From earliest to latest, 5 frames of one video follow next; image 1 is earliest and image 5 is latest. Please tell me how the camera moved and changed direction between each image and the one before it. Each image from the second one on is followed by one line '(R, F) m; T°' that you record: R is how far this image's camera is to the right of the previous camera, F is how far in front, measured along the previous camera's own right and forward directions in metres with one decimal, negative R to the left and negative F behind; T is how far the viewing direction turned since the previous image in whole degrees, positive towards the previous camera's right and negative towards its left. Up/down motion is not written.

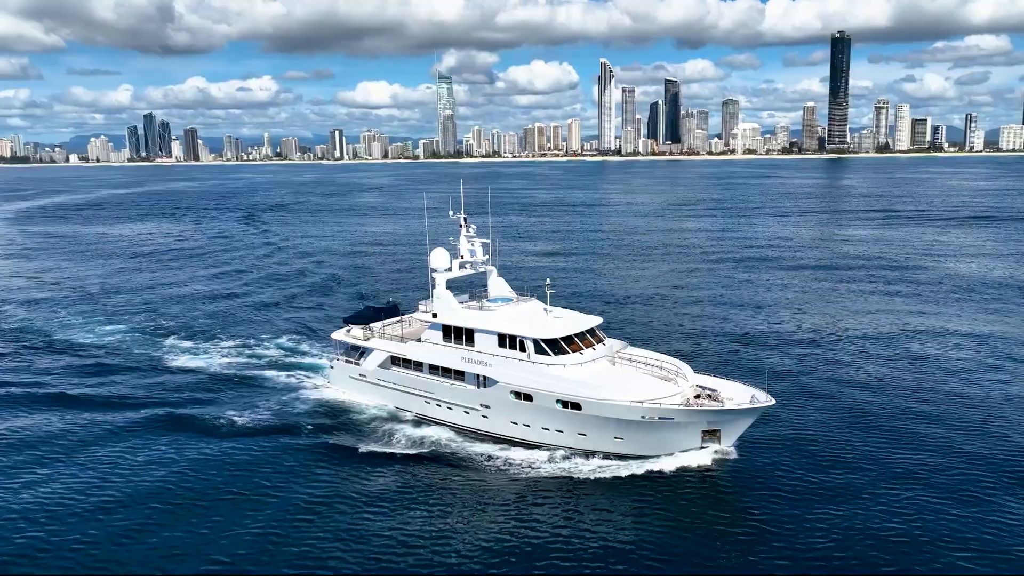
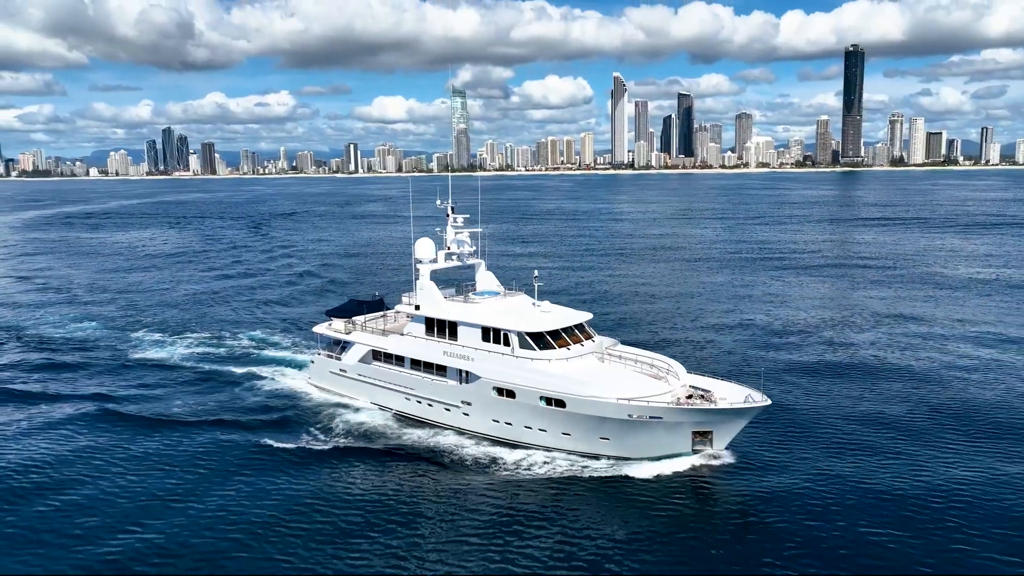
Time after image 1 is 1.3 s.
(+2.0, +0.2) m; -1°
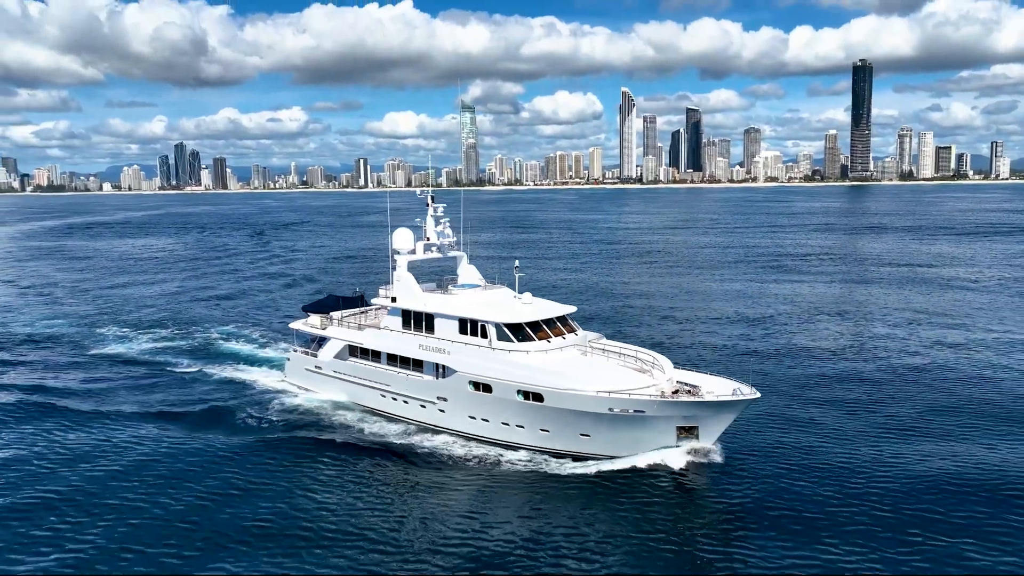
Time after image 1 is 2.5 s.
(+1.9, +0.3) m; -1°
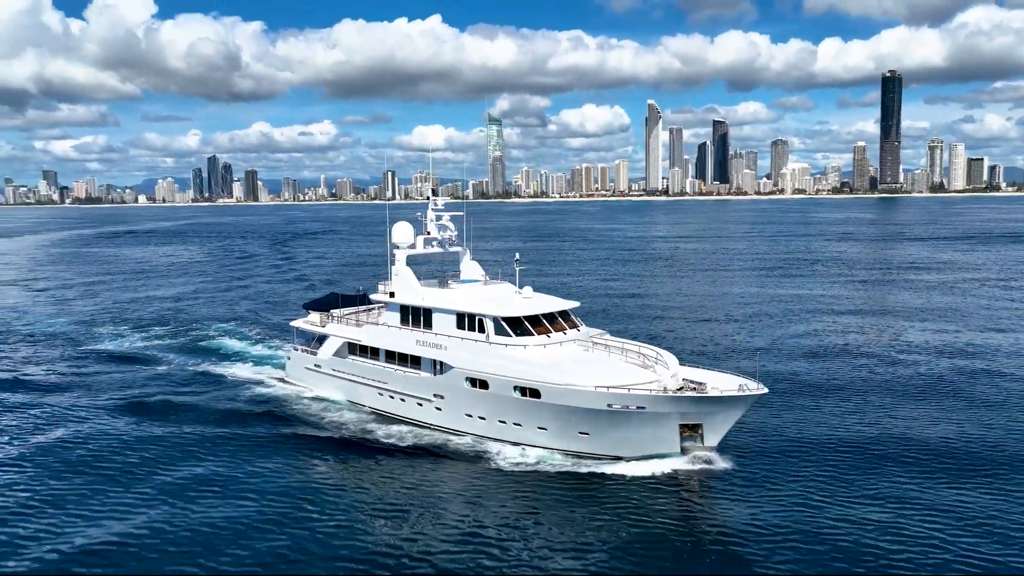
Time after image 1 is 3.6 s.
(+1.7, -1.1) m; -2°
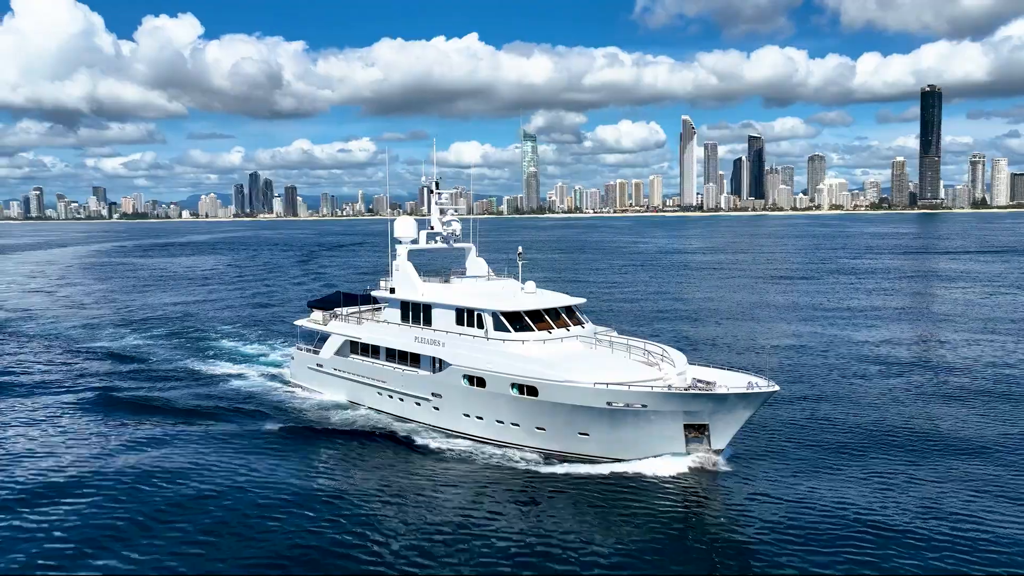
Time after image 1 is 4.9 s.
(+2.2, -1.9) m; -3°
